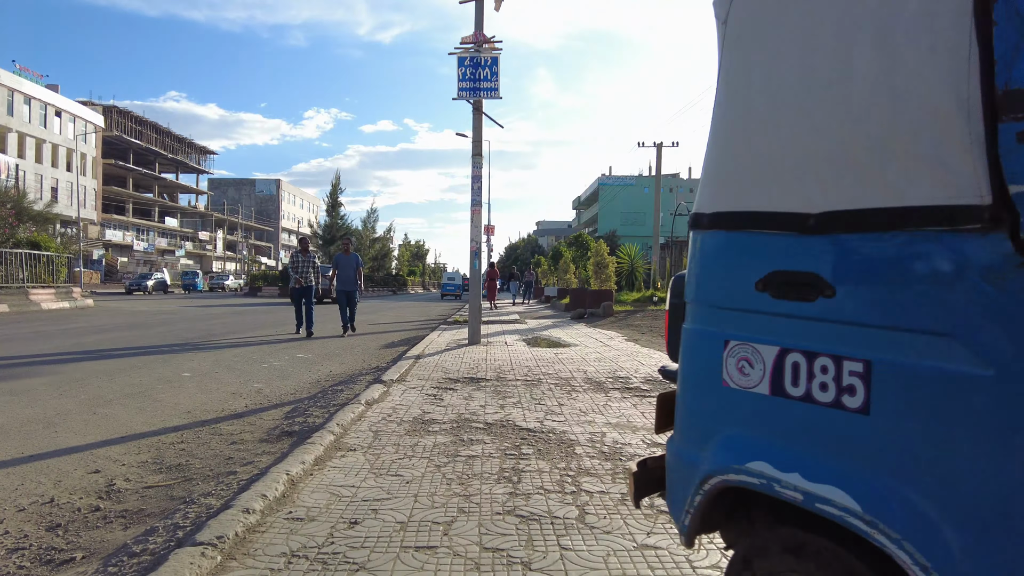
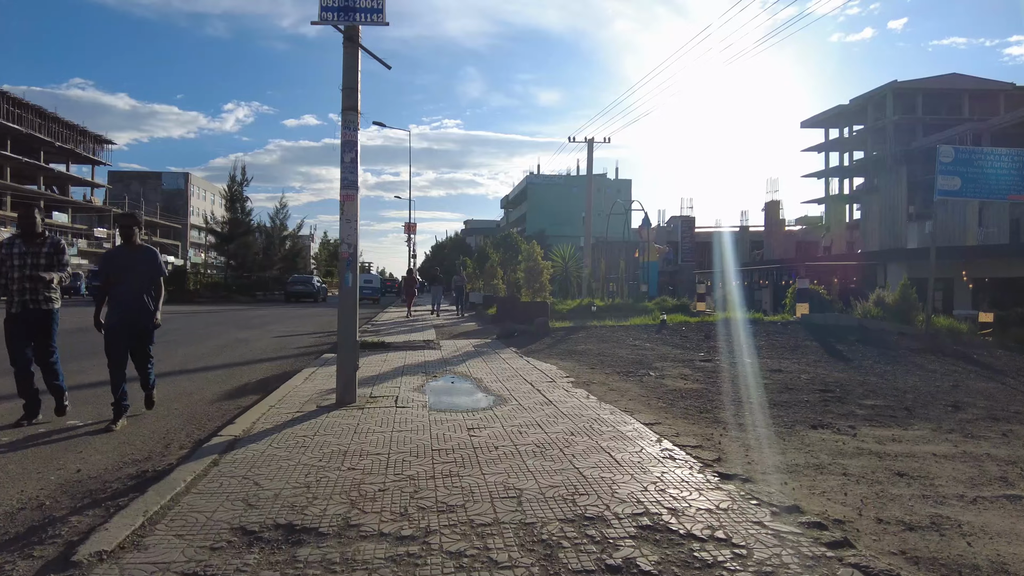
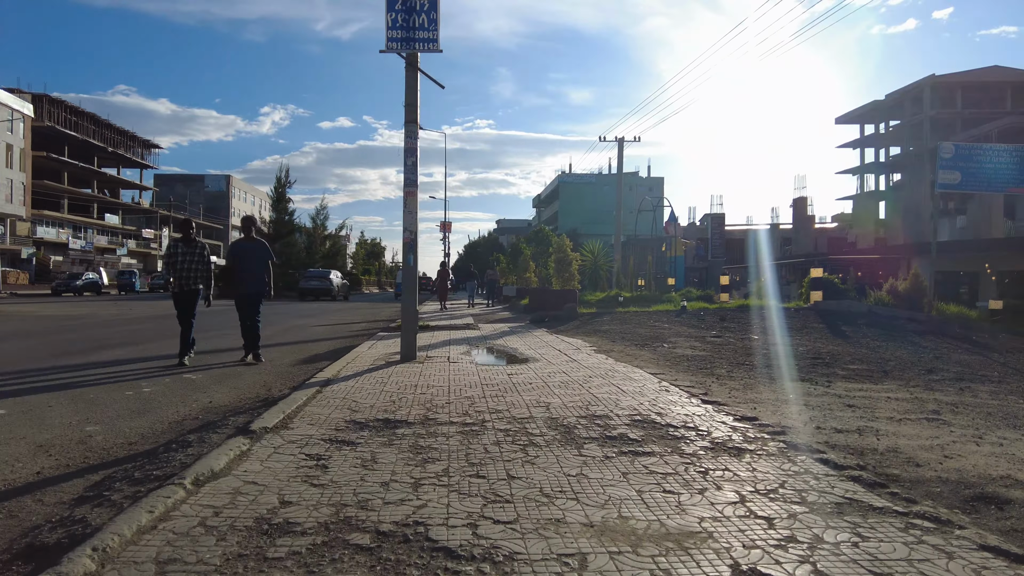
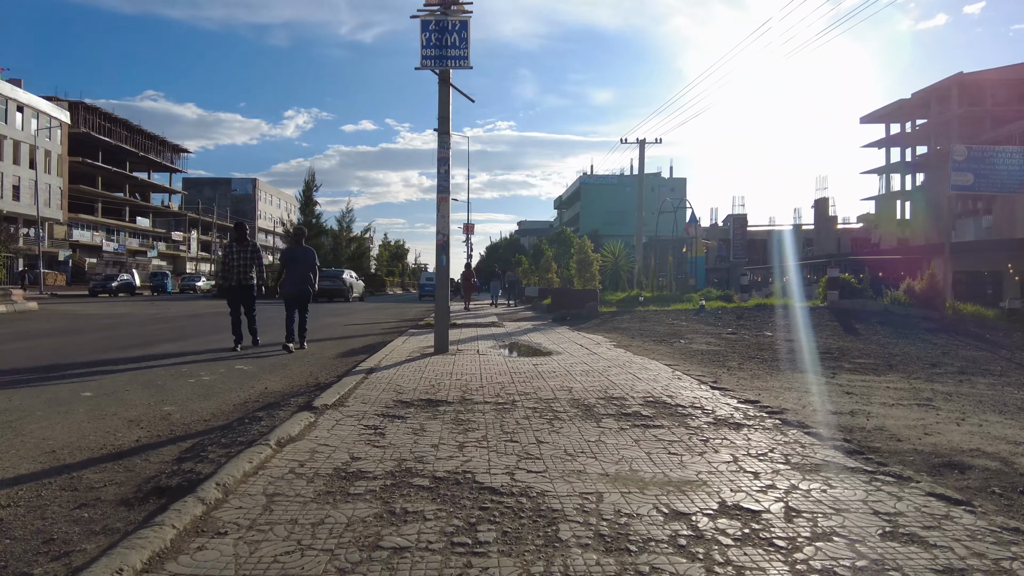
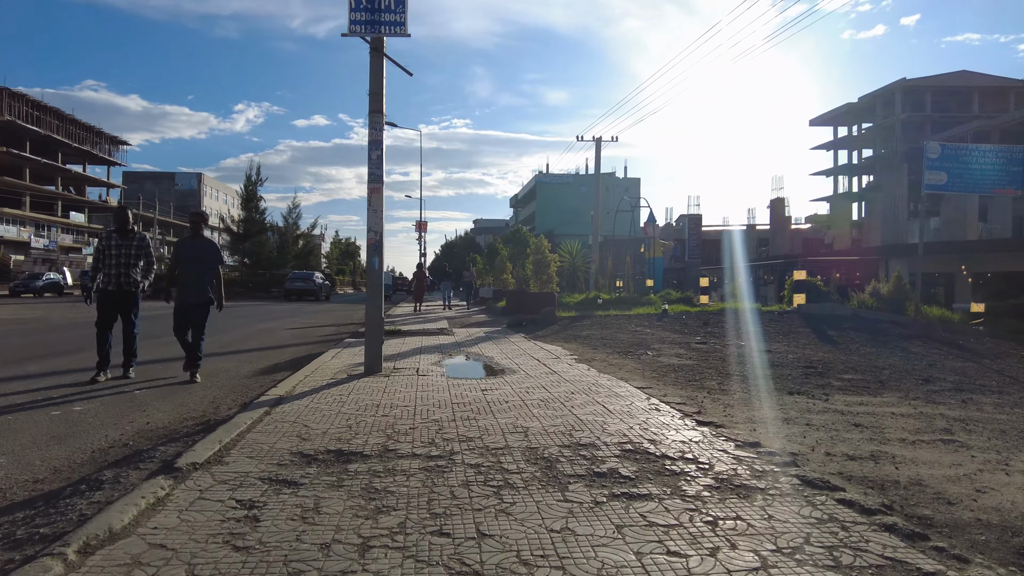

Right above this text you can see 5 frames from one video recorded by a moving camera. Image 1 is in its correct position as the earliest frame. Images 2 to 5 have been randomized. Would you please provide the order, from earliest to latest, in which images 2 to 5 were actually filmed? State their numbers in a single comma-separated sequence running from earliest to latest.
4, 3, 5, 2
